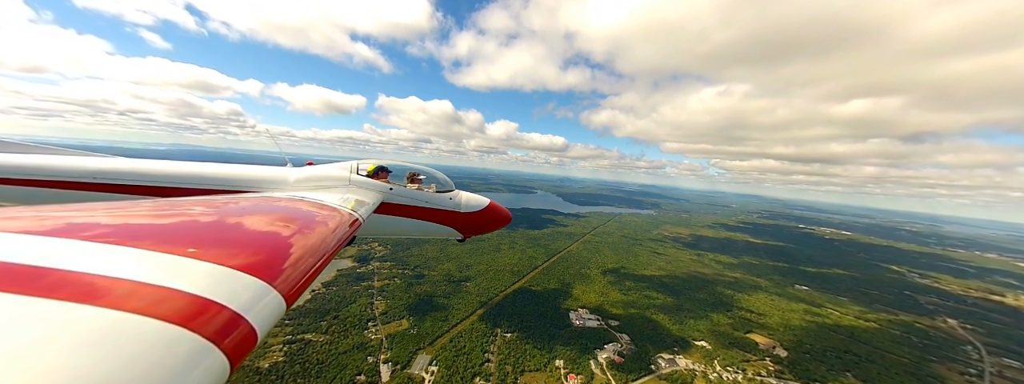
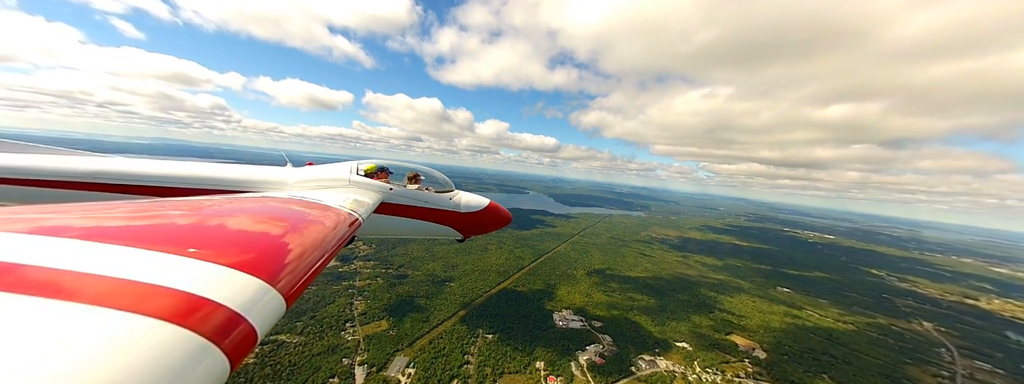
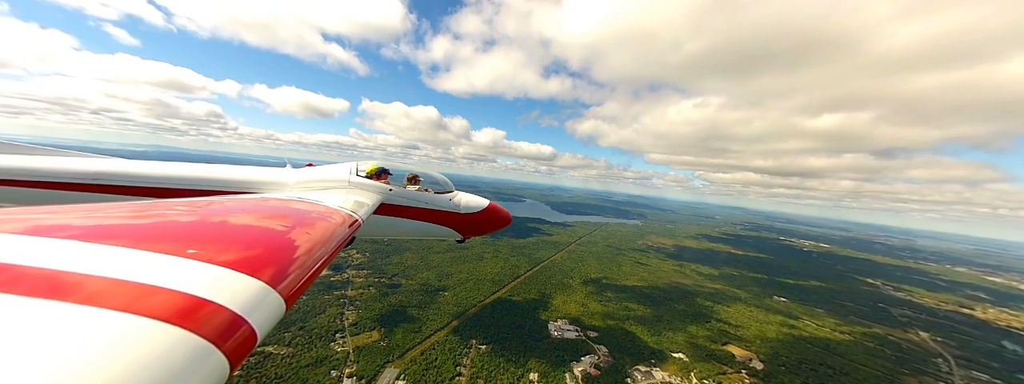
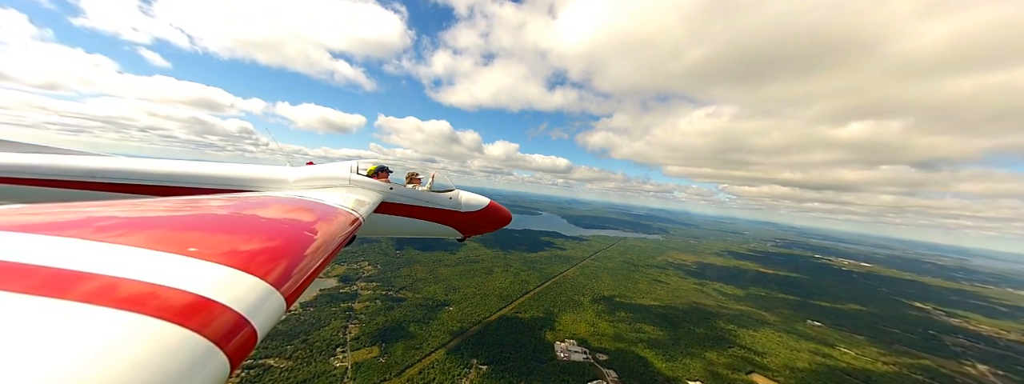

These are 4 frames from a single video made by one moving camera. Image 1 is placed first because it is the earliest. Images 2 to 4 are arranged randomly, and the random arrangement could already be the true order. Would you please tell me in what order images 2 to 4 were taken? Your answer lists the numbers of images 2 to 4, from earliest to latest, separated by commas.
2, 3, 4
